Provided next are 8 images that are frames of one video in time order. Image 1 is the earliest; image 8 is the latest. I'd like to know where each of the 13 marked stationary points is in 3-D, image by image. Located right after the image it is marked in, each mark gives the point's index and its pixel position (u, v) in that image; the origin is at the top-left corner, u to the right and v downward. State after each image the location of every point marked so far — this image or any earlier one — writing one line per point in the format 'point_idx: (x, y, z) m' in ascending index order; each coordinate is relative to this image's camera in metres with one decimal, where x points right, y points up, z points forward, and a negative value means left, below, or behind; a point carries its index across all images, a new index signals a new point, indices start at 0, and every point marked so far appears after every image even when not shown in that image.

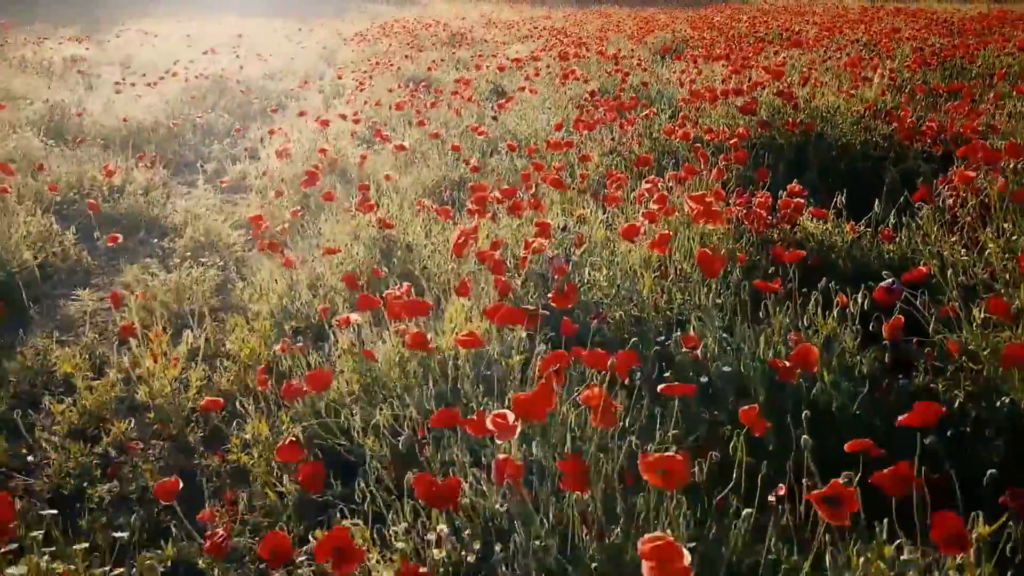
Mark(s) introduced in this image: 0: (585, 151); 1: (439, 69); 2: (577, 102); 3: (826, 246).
0: (+0.4, +0.8, +4.4) m
1: (-0.8, +2.4, +8.7) m
2: (+0.5, +1.3, +5.8) m
3: (+1.1, +0.1, +2.8) m
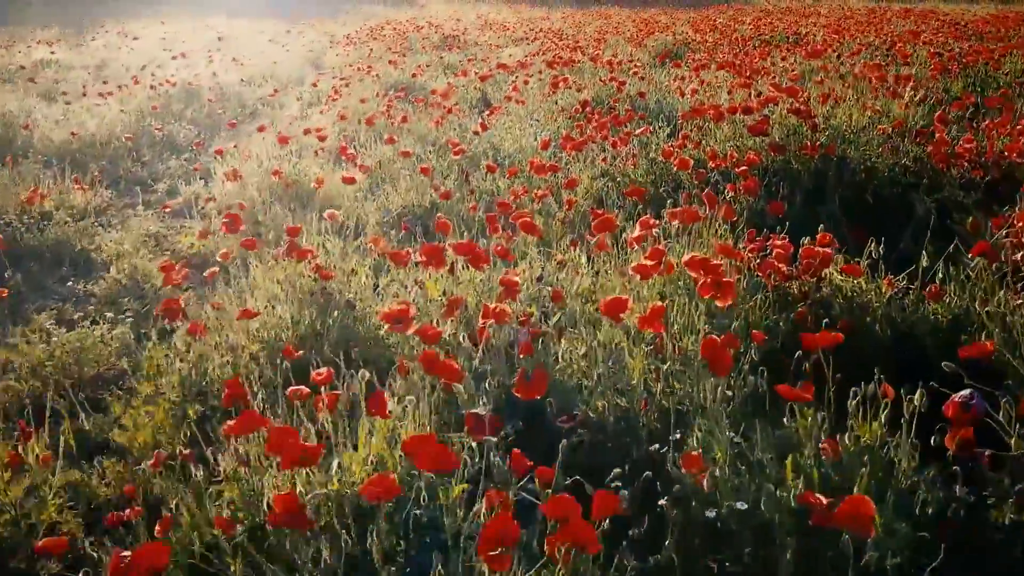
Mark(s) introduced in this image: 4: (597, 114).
0: (+0.3, +0.6, +3.9) m
1: (-0.9, +2.2, +8.2) m
2: (+0.4, +1.1, +5.3) m
3: (+1.0, -0.1, +2.3) m
4: (+0.5, +1.1, +4.9) m
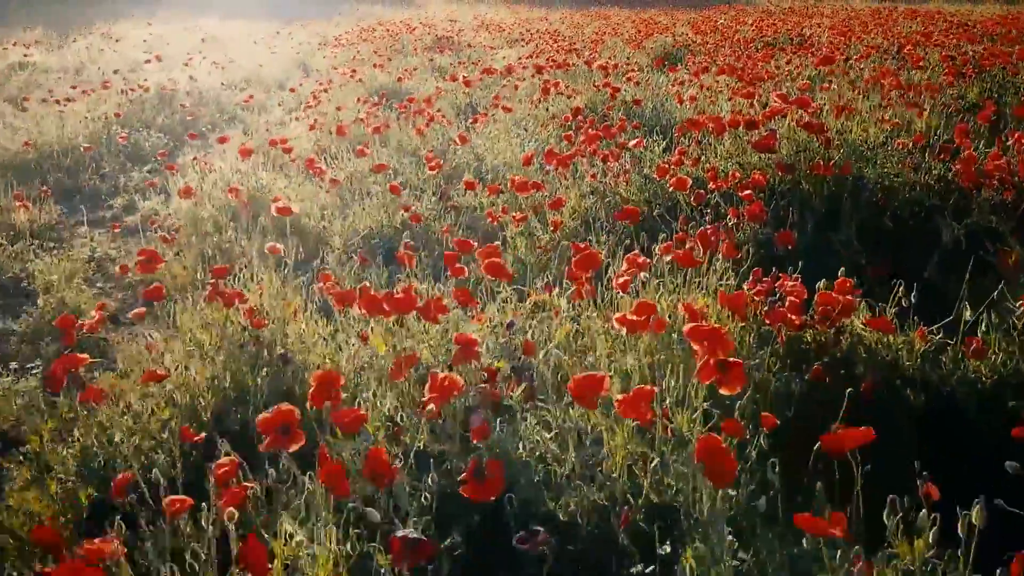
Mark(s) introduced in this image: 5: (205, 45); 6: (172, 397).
0: (+0.2, +0.4, +3.6) m
1: (-1.0, +2.1, +7.9) m
2: (+0.3, +1.0, +4.9) m
3: (+0.9, -0.2, +1.9) m
4: (+0.4, +0.9, +4.5) m
5: (-4.6, +3.6, +11.8) m
6: (-0.8, -0.3, +1.9) m
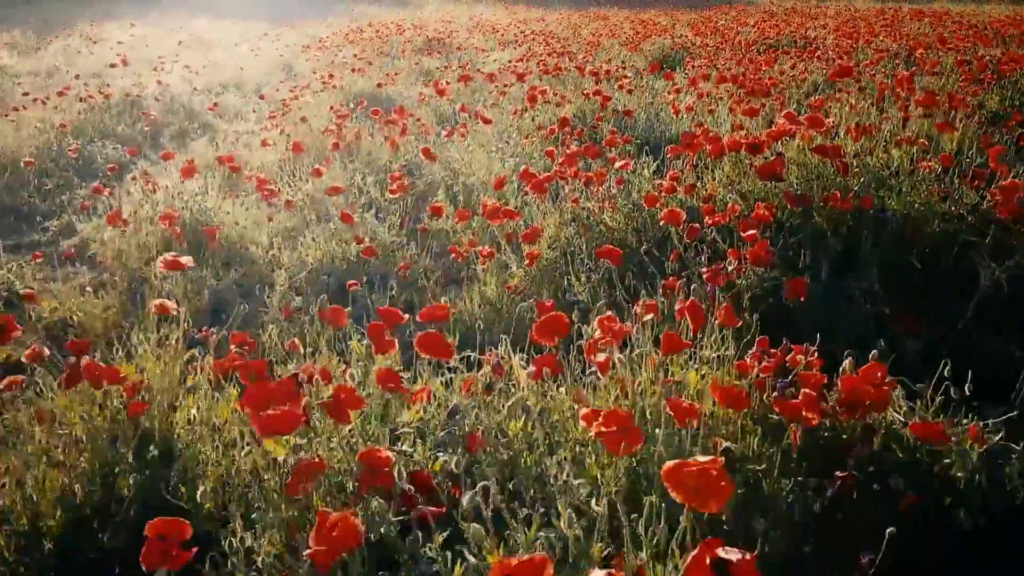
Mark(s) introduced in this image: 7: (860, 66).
0: (+0.1, +0.3, +3.1) m
1: (-1.1, +1.9, +7.5) m
2: (+0.2, +0.8, +4.5) m
3: (+0.8, -0.3, +1.5) m
4: (+0.3, +0.8, +4.1) m
5: (-4.7, +3.5, +11.4) m
6: (-0.9, -0.4, +1.5) m
7: (+2.6, +1.7, +5.9) m
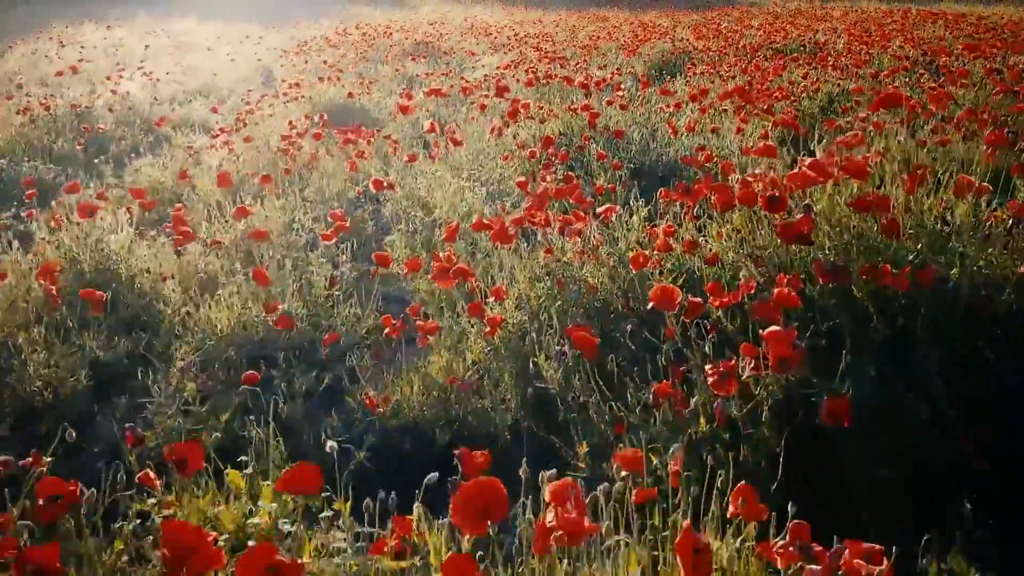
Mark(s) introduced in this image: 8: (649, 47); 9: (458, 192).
0: (0.0, 0.0, +2.5) m
1: (-1.2, +1.7, +6.9) m
2: (0.0, +0.6, +3.9) m
3: (+0.6, -0.6, +0.9) m
4: (+0.2, +0.5, +3.5) m
5: (-4.8, +3.2, +10.8) m
6: (-1.1, -0.7, +0.9) m
7: (+2.5, +1.4, +5.3) m
8: (+1.8, +3.1, +10.1) m
9: (-0.3, +0.5, +3.8) m
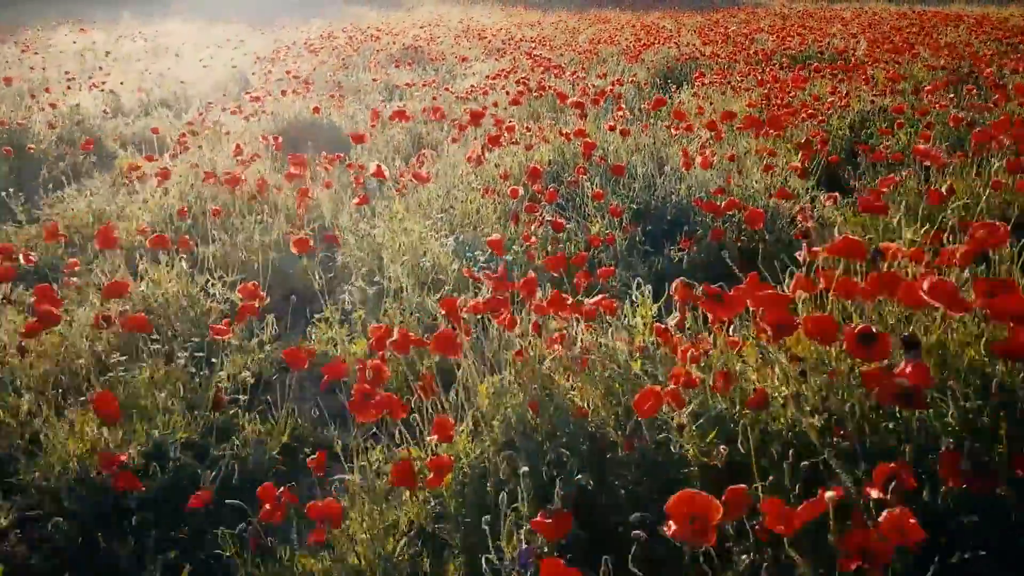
0: (-0.1, -0.3, +1.8) m
1: (-1.3, +1.4, +6.1) m
2: (-0.1, +0.3, +3.1) m
3: (+0.5, -0.9, +0.1) m
4: (+0.1, +0.3, +2.8) m
5: (-4.9, +3.0, +10.1) m
6: (-1.2, -0.9, +0.2) m
7: (+2.4, +1.1, +4.6) m
8: (+1.7, +2.8, +9.4) m
9: (-0.4, +0.2, +3.1) m
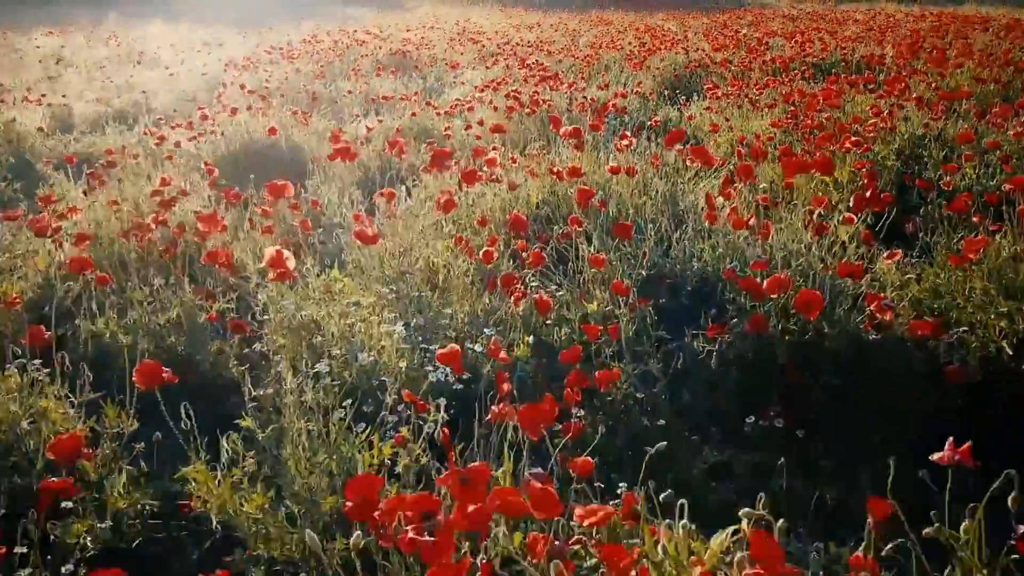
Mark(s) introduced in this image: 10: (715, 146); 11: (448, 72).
0: (-0.2, -0.6, +1.0) m
1: (-1.4, +1.1, +5.4) m
2: (-0.2, 0.0, +2.4) m
3: (+0.4, -1.2, -0.6) m
4: (0.0, -0.1, +2.0) m
5: (-5.0, +2.7, +9.3) m
6: (-1.3, -1.2, -0.6) m
7: (+2.3, +0.8, +3.8) m
8: (+1.6, +2.5, +8.6) m
9: (-0.4, -0.1, +2.3) m
10: (+1.3, +0.9, +5.2) m
11: (-0.7, +2.4, +8.7) m
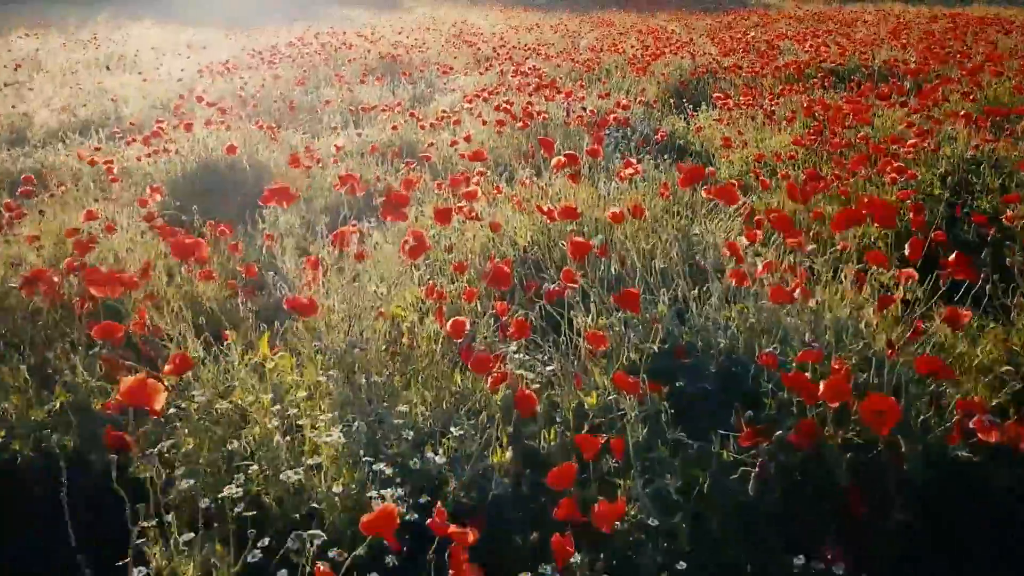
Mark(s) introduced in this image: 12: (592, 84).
0: (-0.3, -0.8, +0.5) m
1: (-1.5, +0.9, +4.8) m
2: (-0.2, -0.2, +1.8) m
3: (+0.4, -1.4, -1.2) m
4: (-0.1, -0.3, +1.4) m
5: (-5.0, +2.5, +8.8) m
6: (-1.4, -1.5, -1.2) m
7: (+2.2, +0.6, +3.2) m
8: (+1.5, +2.3, +8.0) m
9: (-0.5, -0.3, +1.7) m
10: (+1.3, +0.7, +4.6) m
11: (-0.8, +2.2, +8.2) m
12: (+0.7, +1.9, +7.2) m
